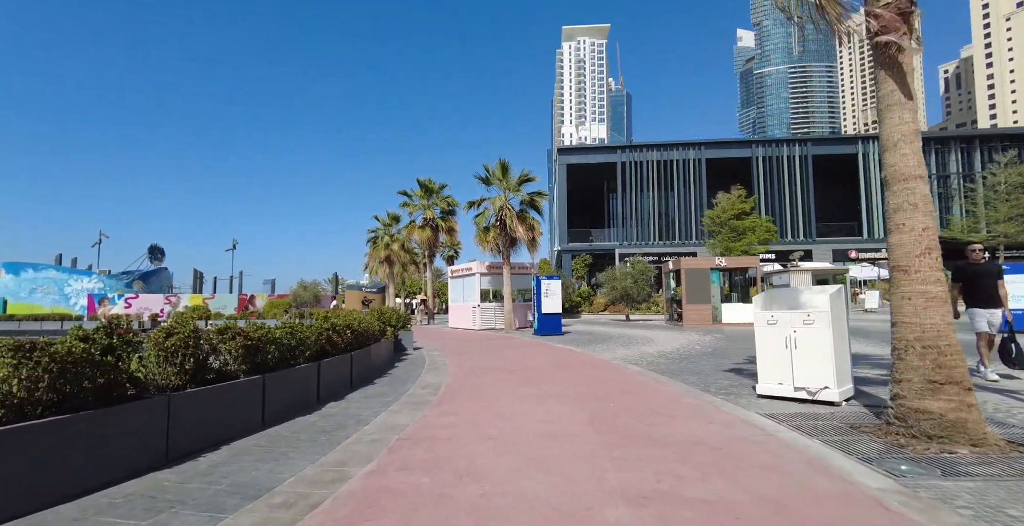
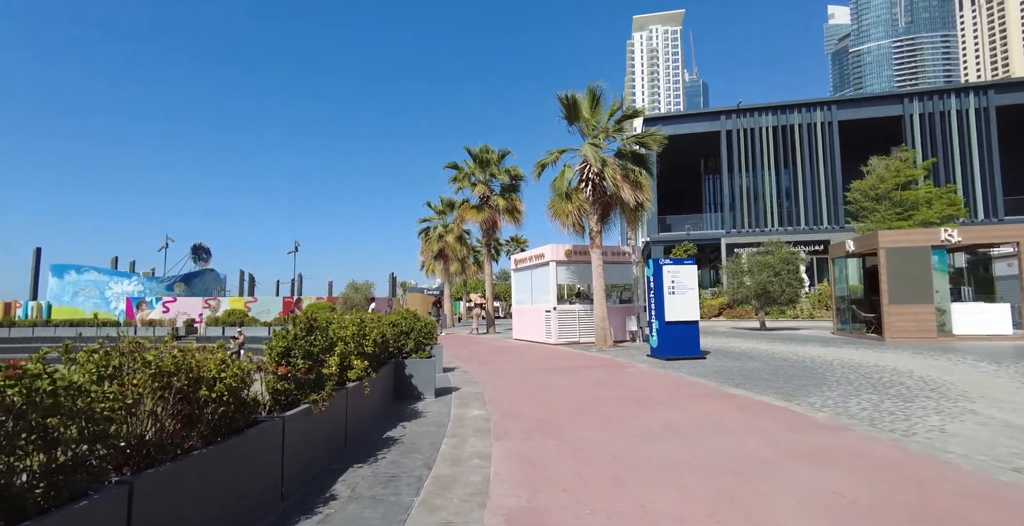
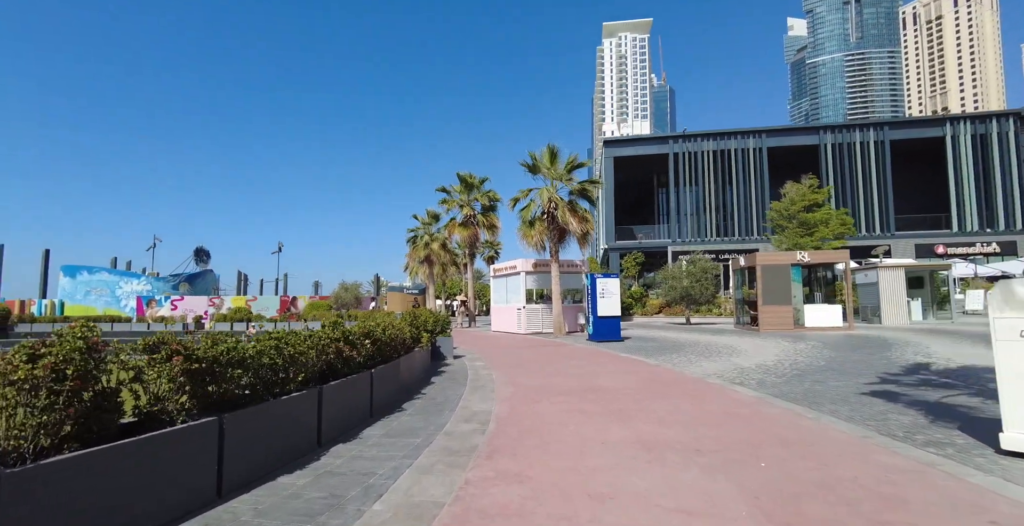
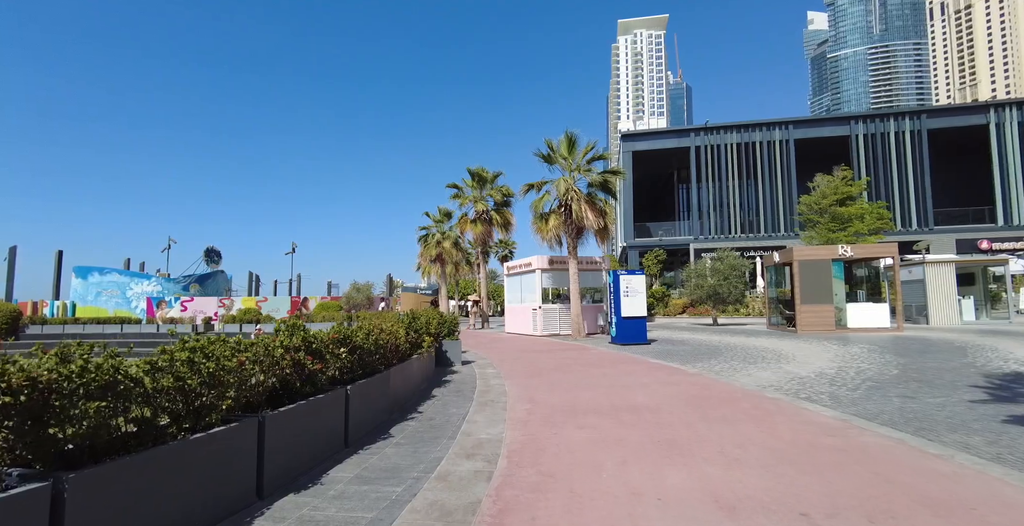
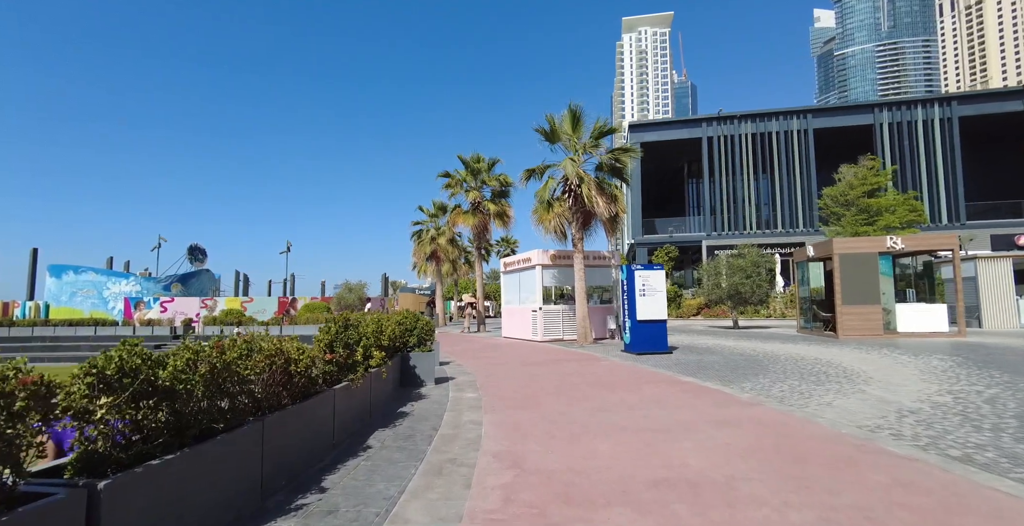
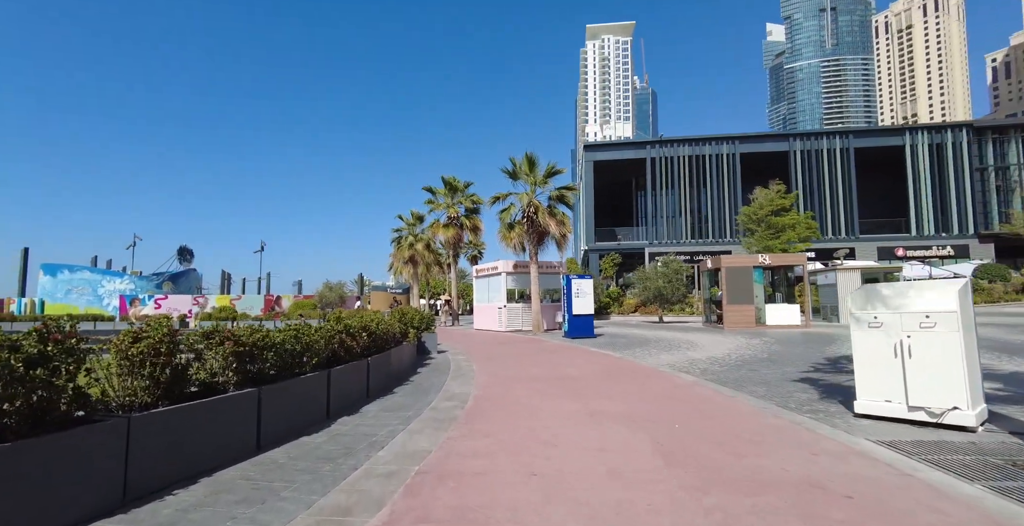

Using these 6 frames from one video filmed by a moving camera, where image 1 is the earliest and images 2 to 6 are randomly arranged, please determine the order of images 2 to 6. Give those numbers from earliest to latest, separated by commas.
6, 3, 4, 5, 2
